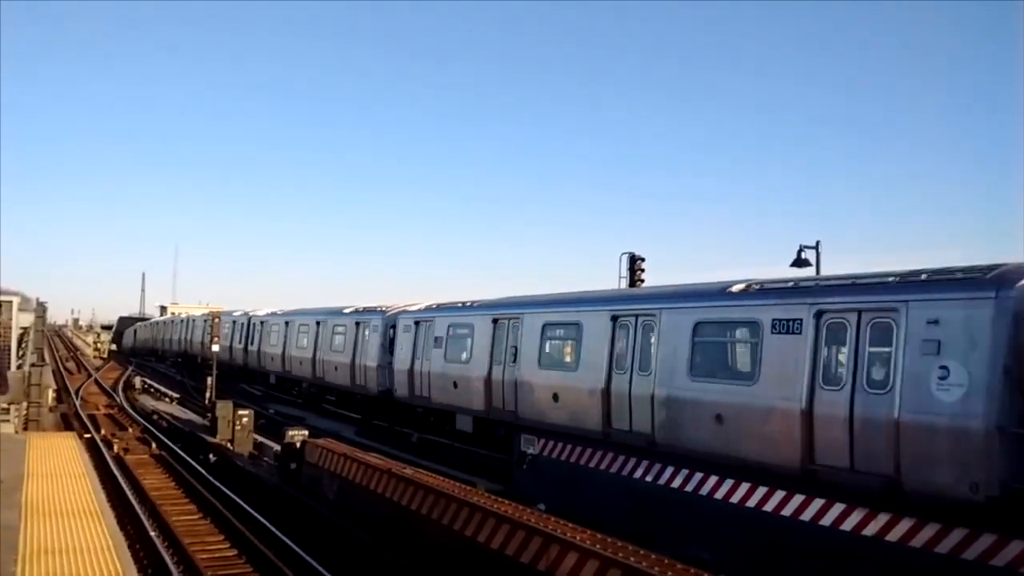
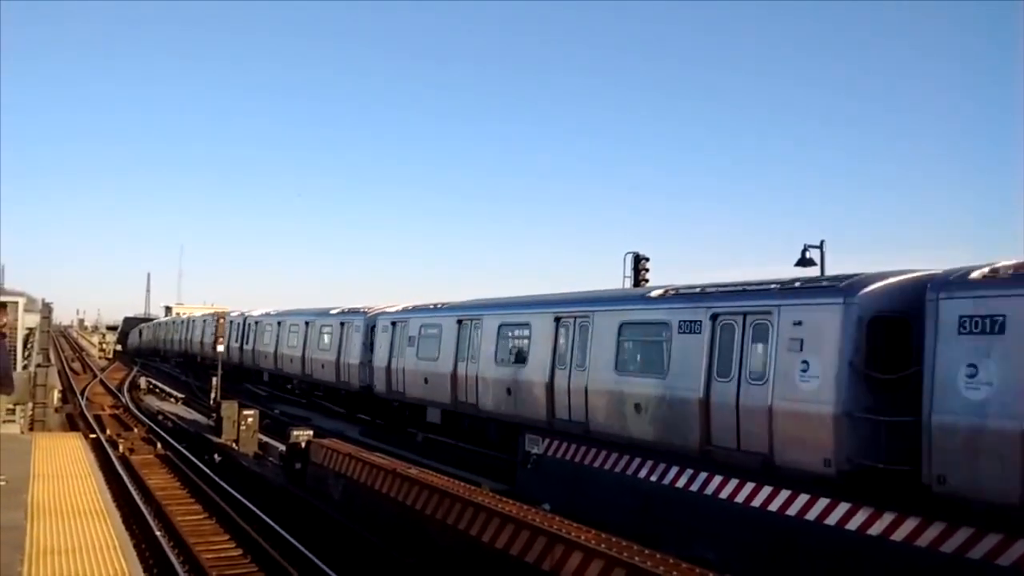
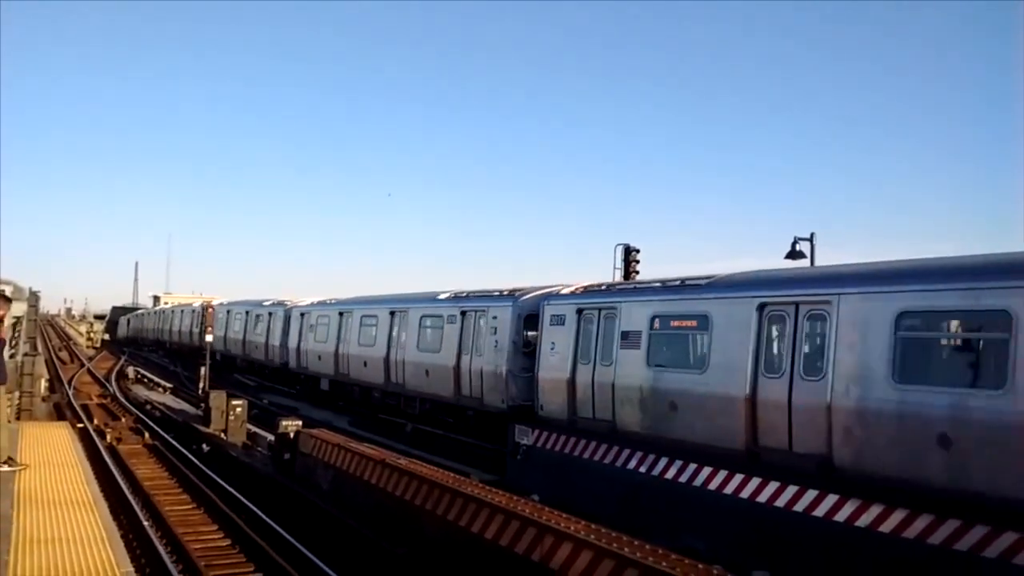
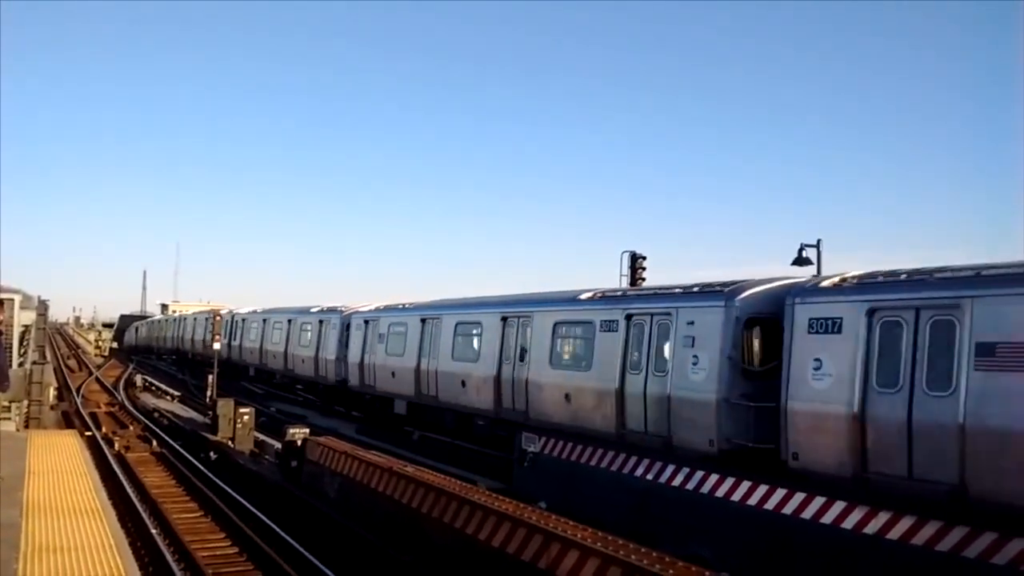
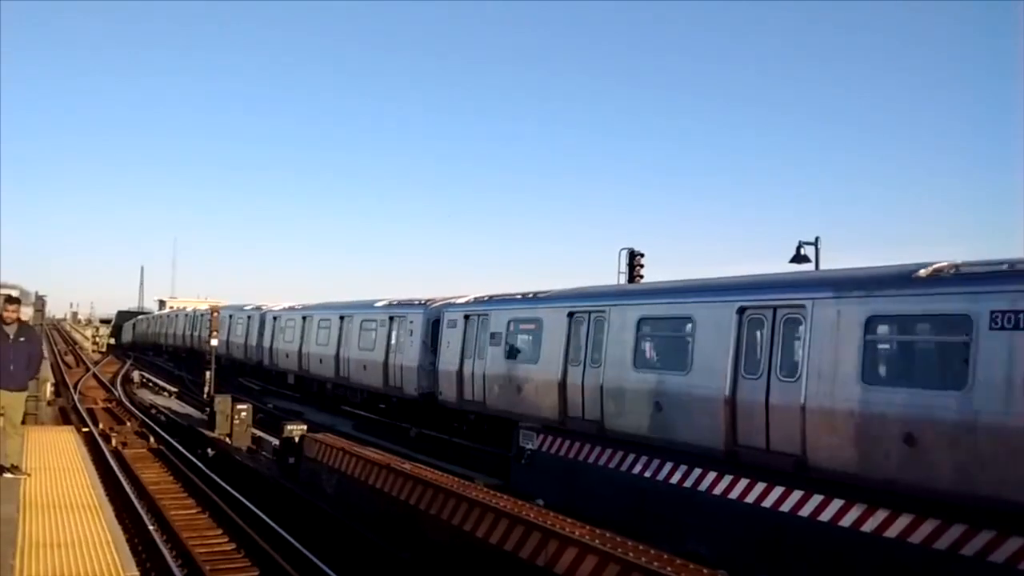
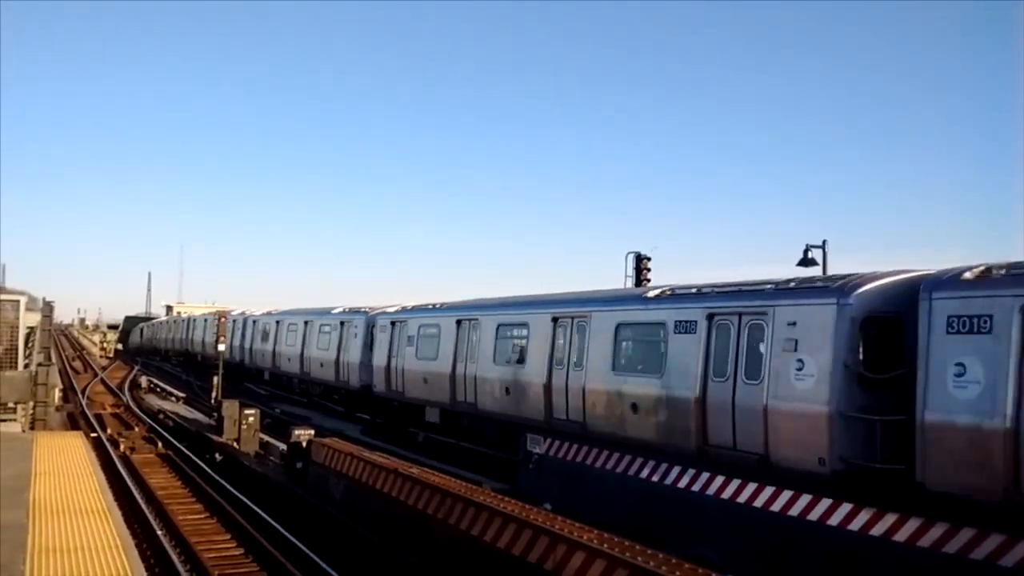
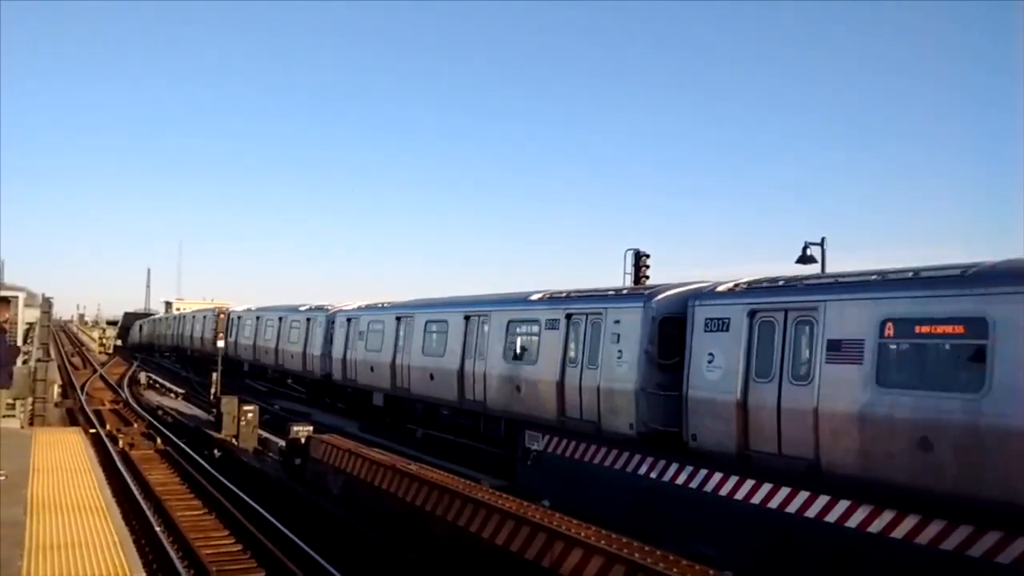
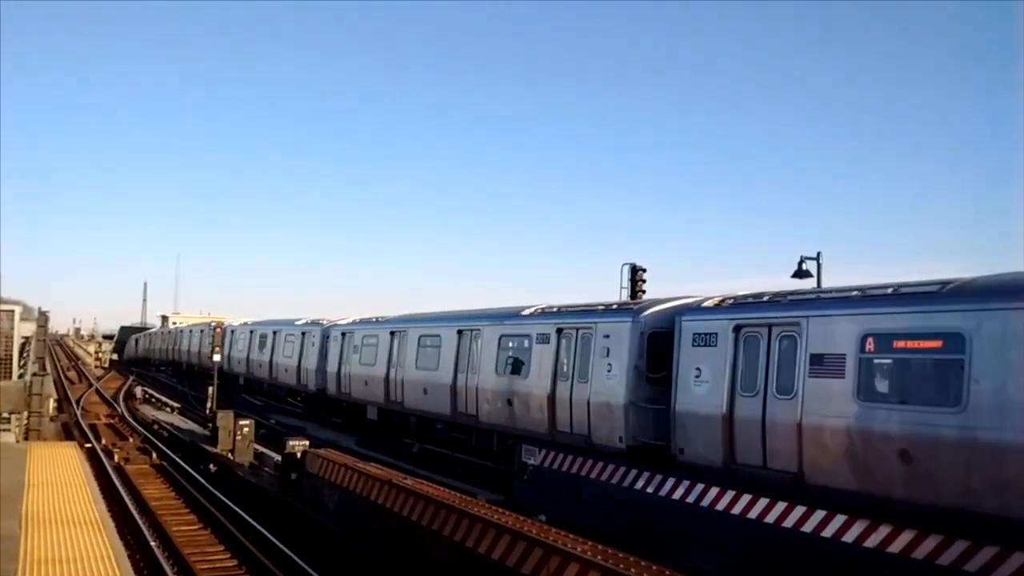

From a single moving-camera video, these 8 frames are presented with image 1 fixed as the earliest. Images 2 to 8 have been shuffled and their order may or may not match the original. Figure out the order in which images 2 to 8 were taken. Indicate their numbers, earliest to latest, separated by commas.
2, 4, 7, 3, 5, 8, 6
